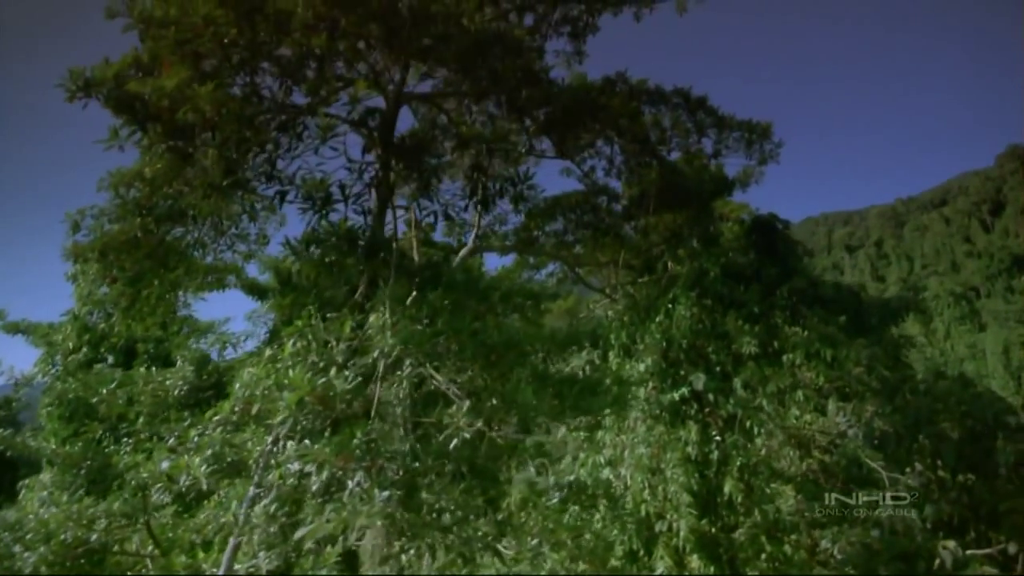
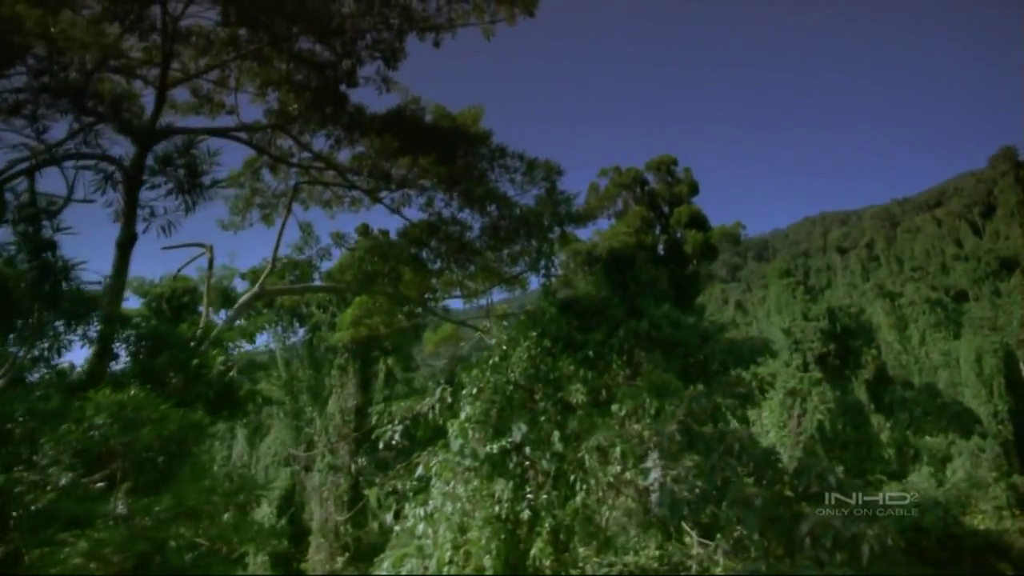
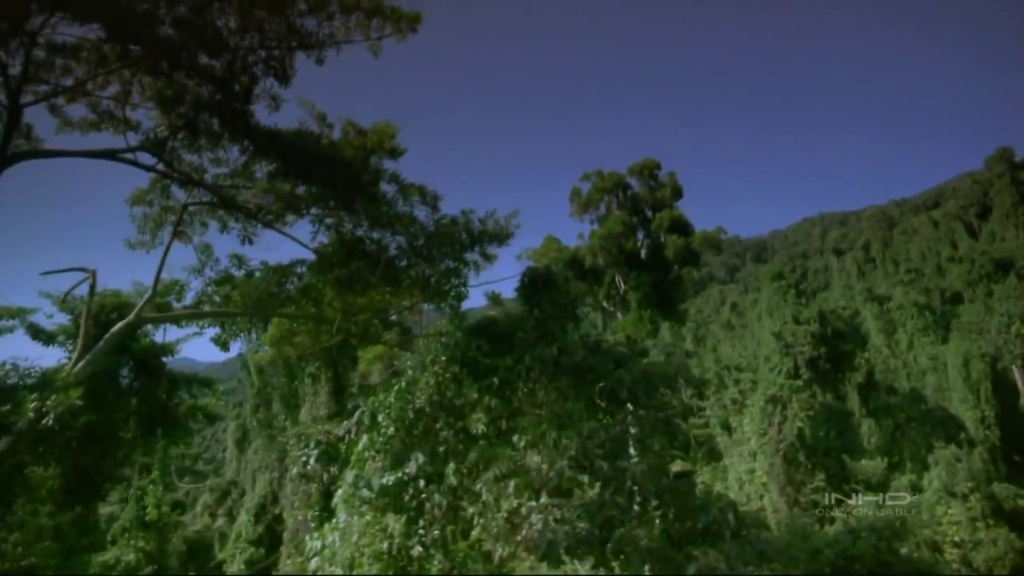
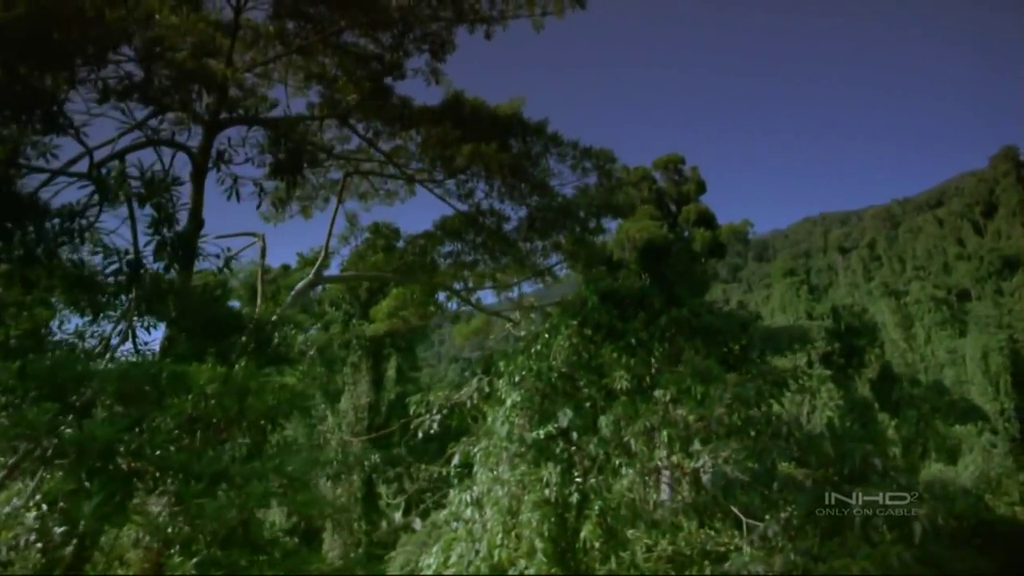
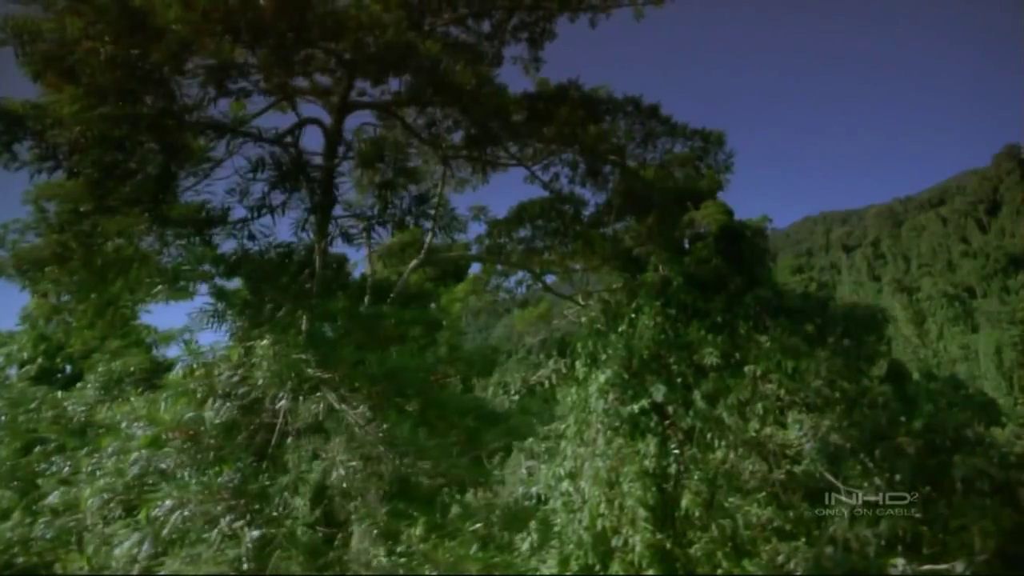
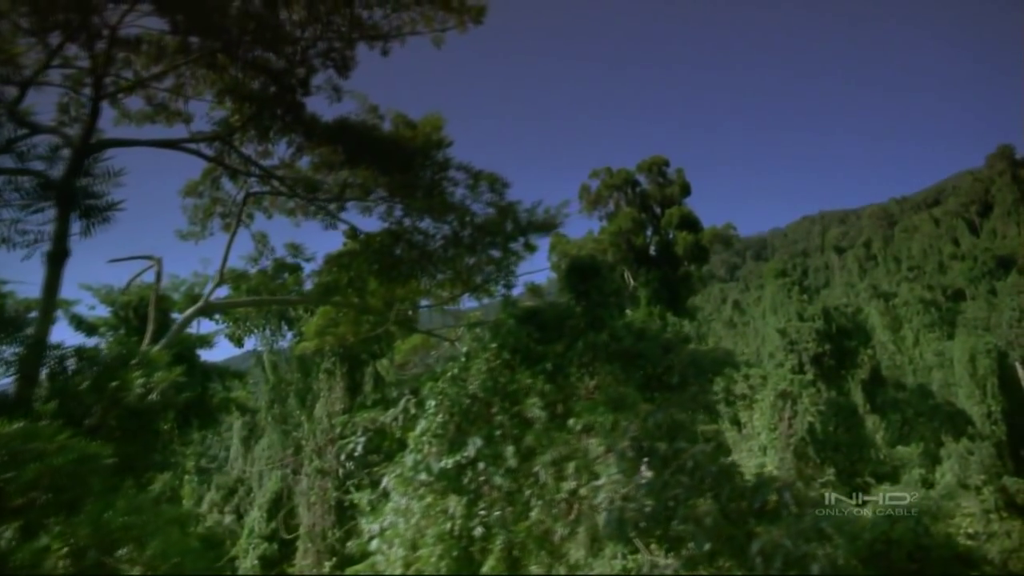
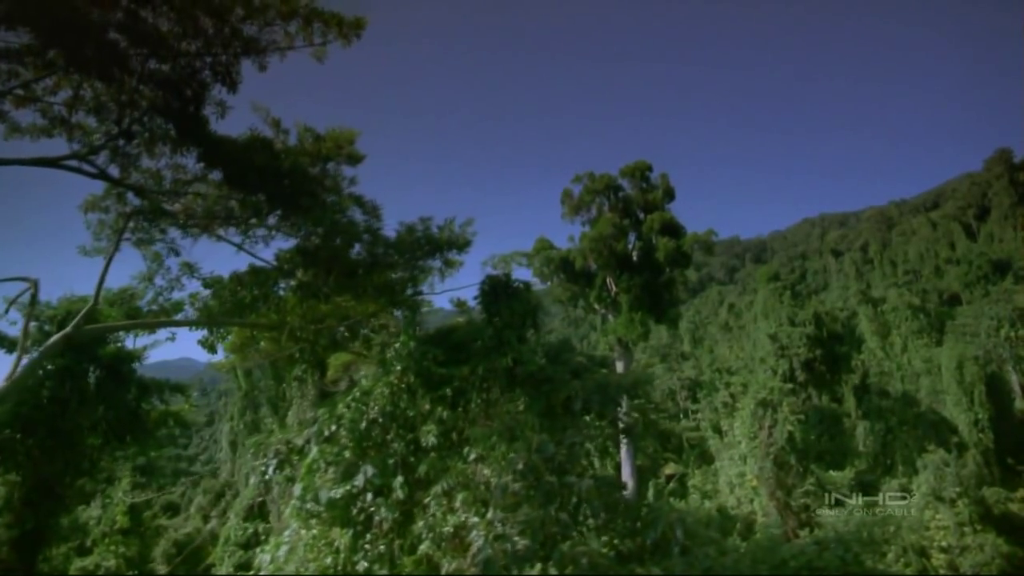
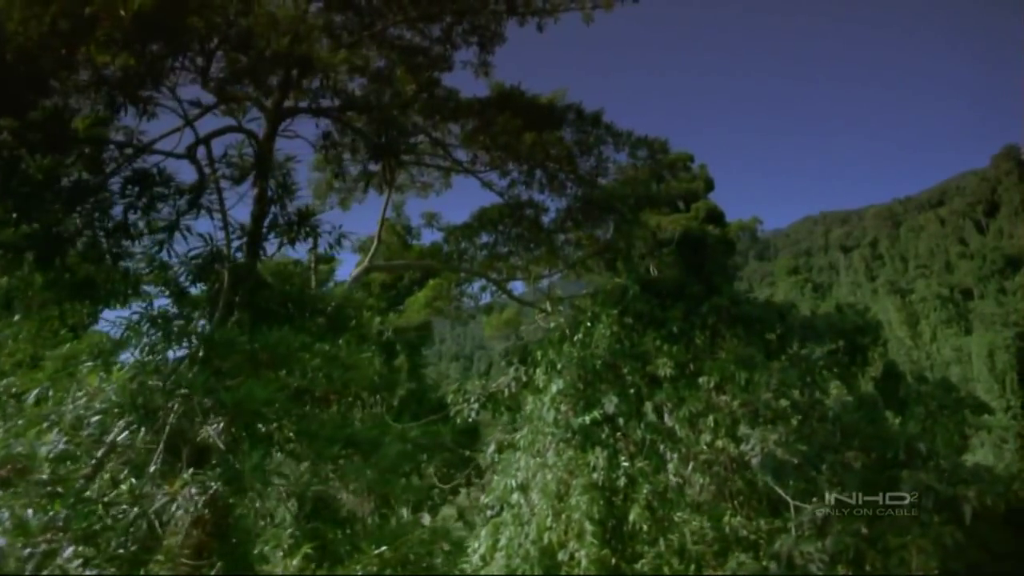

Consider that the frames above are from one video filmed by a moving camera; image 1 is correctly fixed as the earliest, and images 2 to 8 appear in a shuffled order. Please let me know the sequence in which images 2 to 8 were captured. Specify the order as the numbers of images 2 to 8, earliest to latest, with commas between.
5, 8, 4, 2, 6, 3, 7
